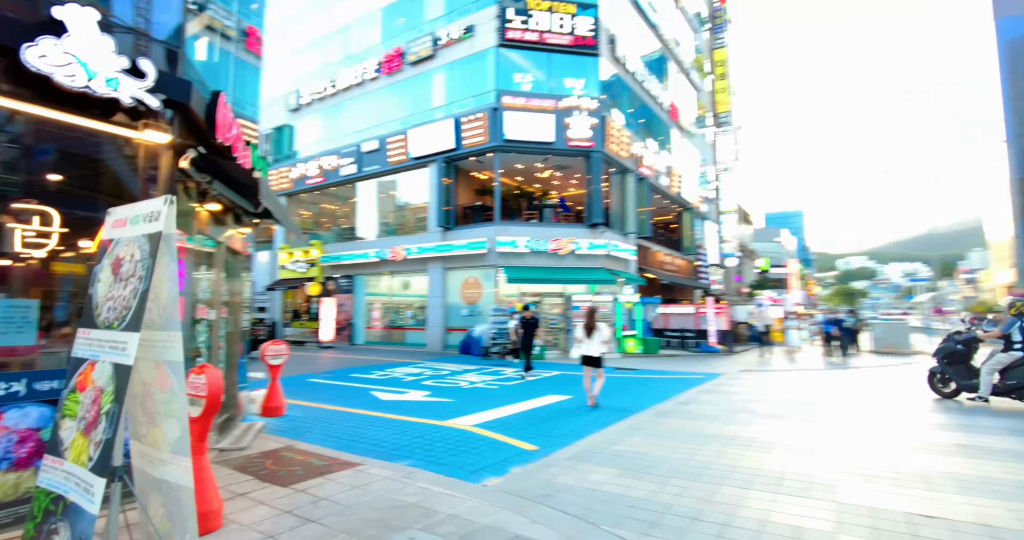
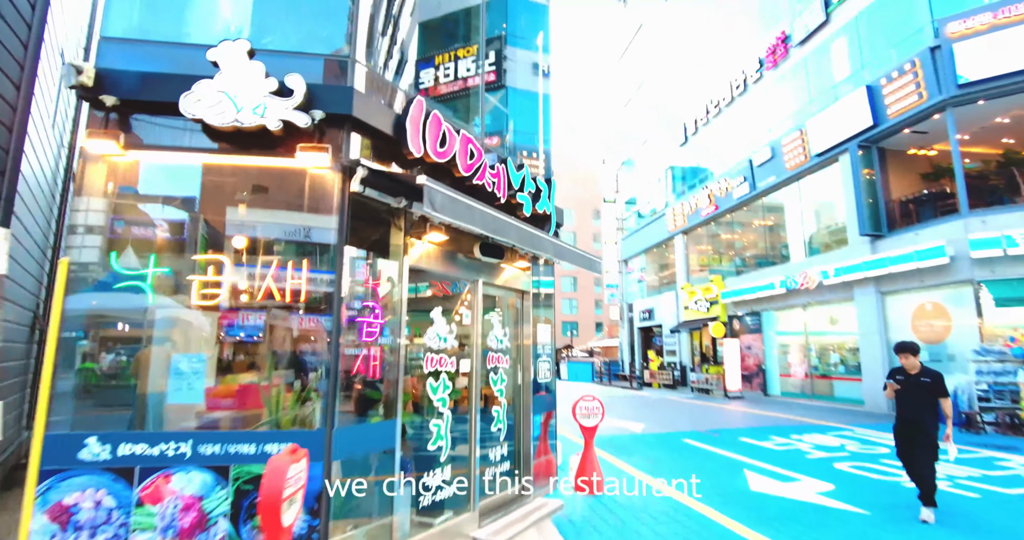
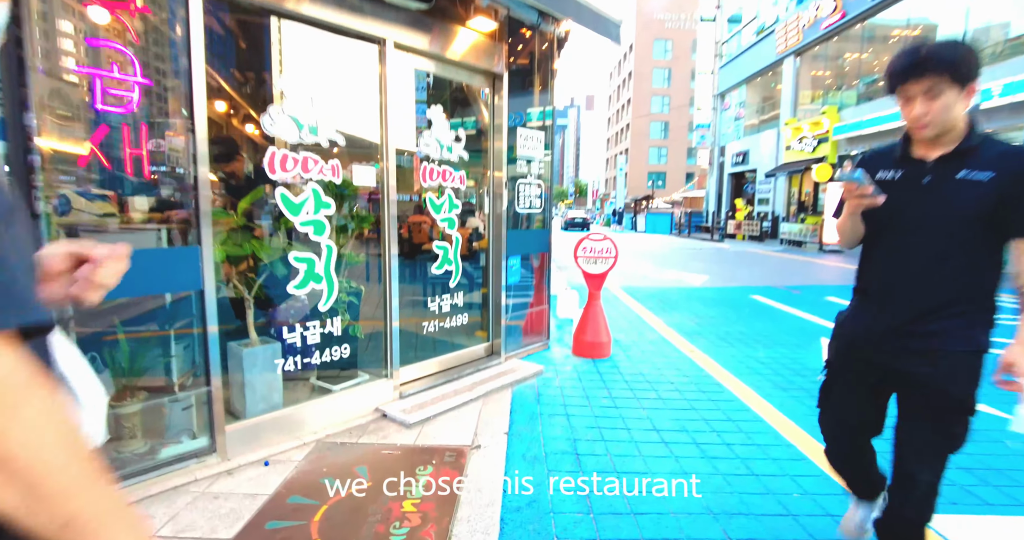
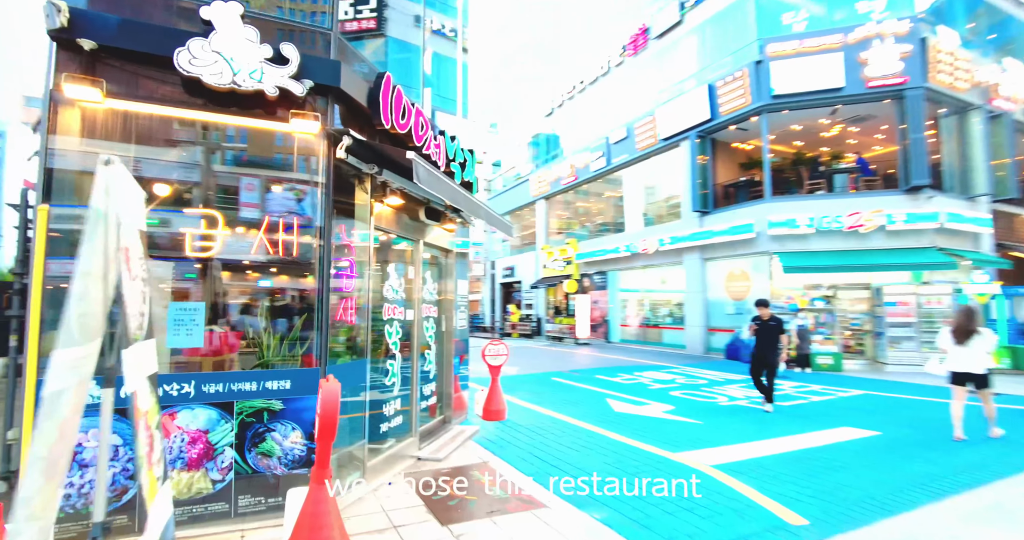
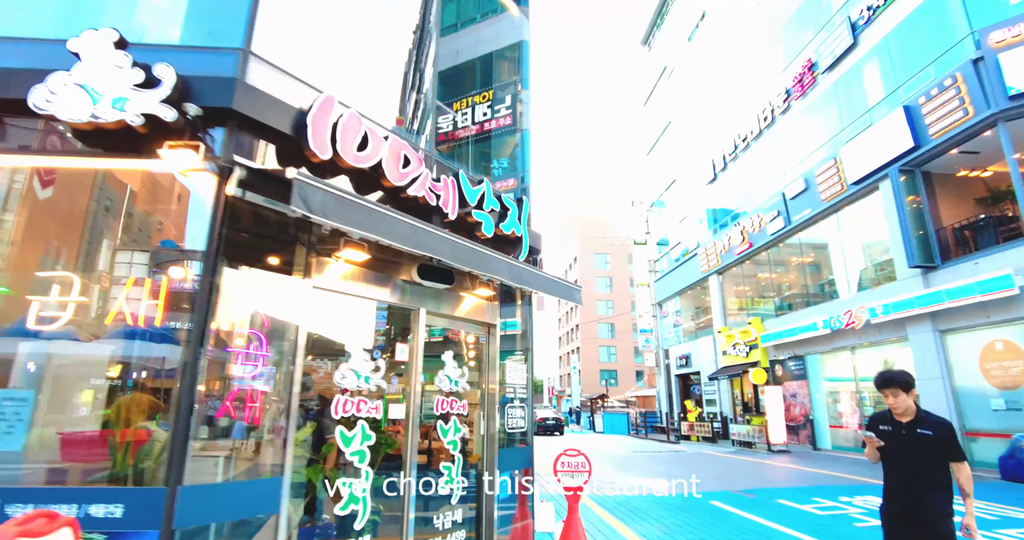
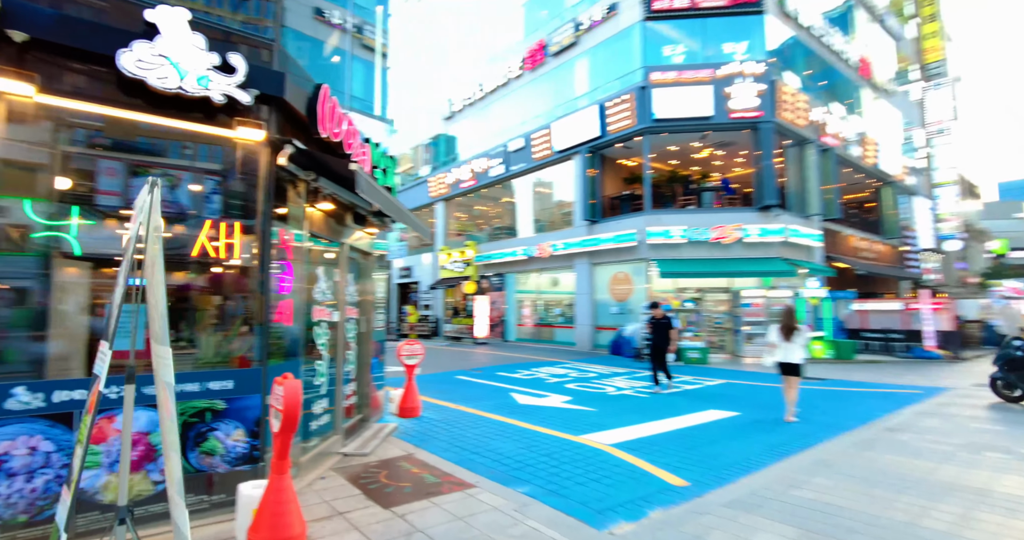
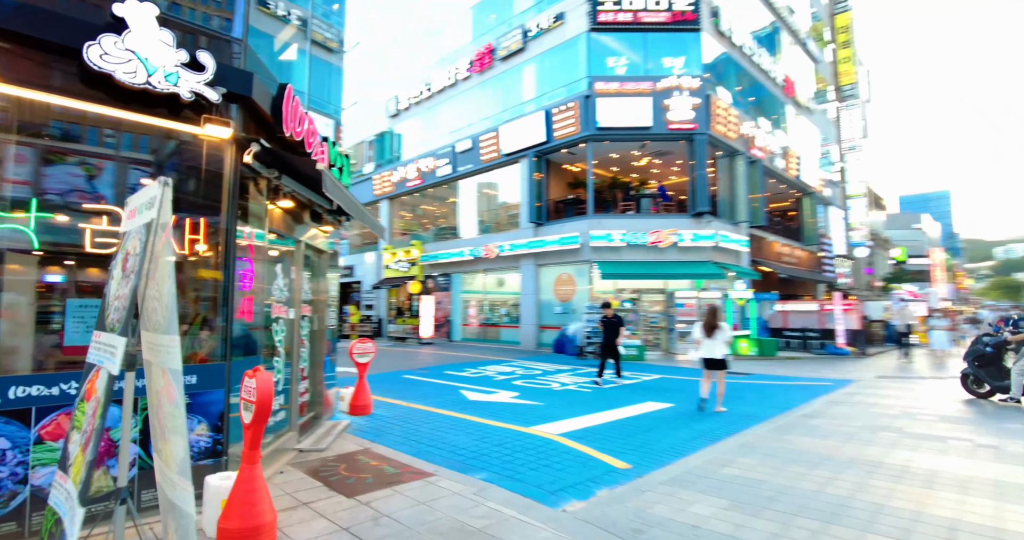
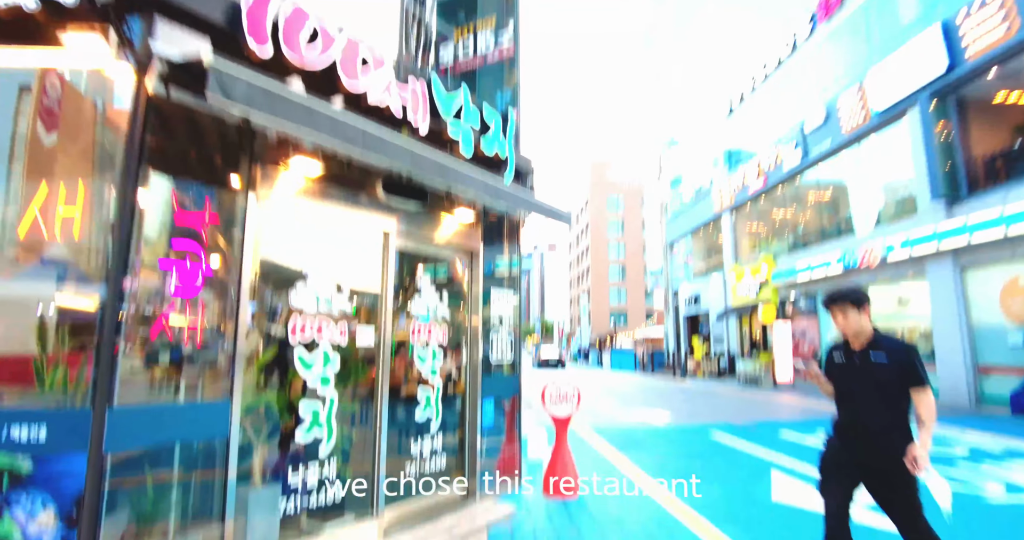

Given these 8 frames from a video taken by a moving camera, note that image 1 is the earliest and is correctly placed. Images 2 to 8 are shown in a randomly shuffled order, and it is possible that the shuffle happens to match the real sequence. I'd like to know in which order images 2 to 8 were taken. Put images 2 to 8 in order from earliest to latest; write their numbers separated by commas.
7, 6, 4, 2, 5, 8, 3
